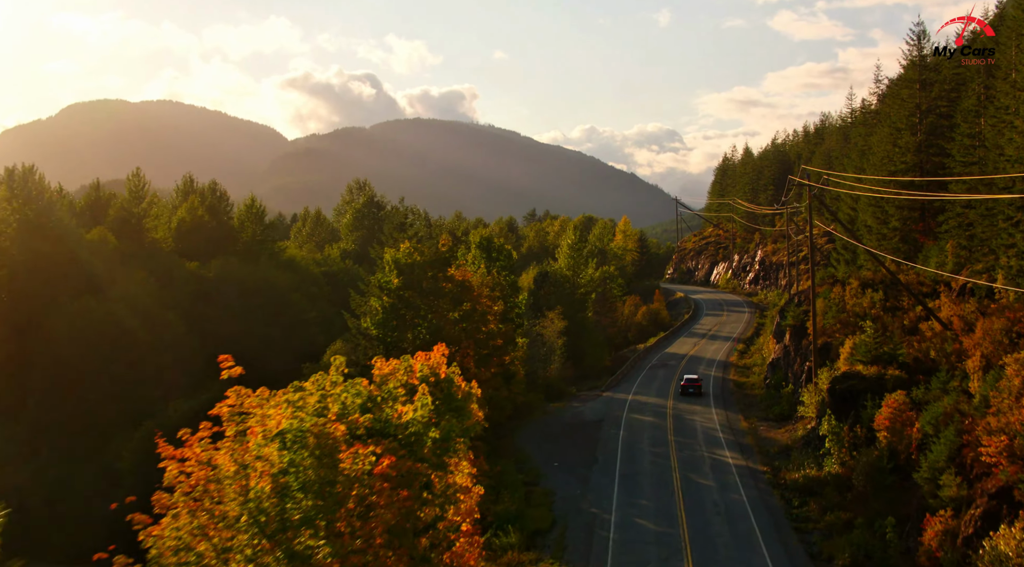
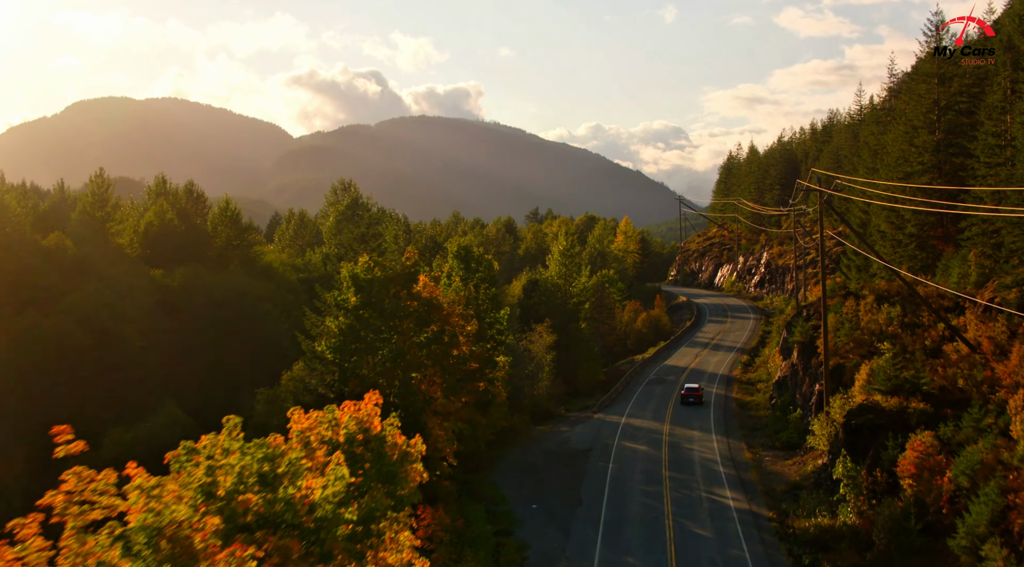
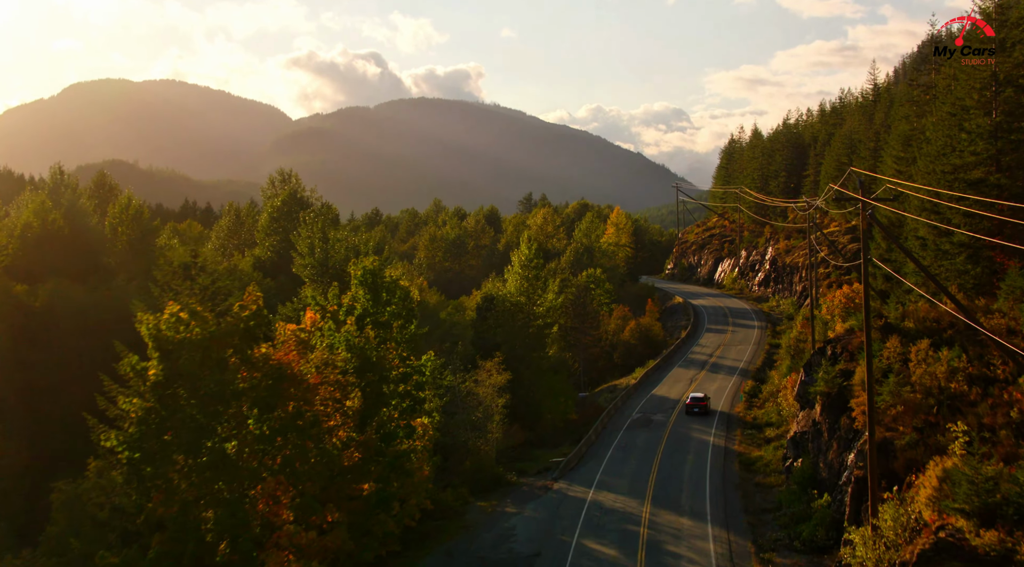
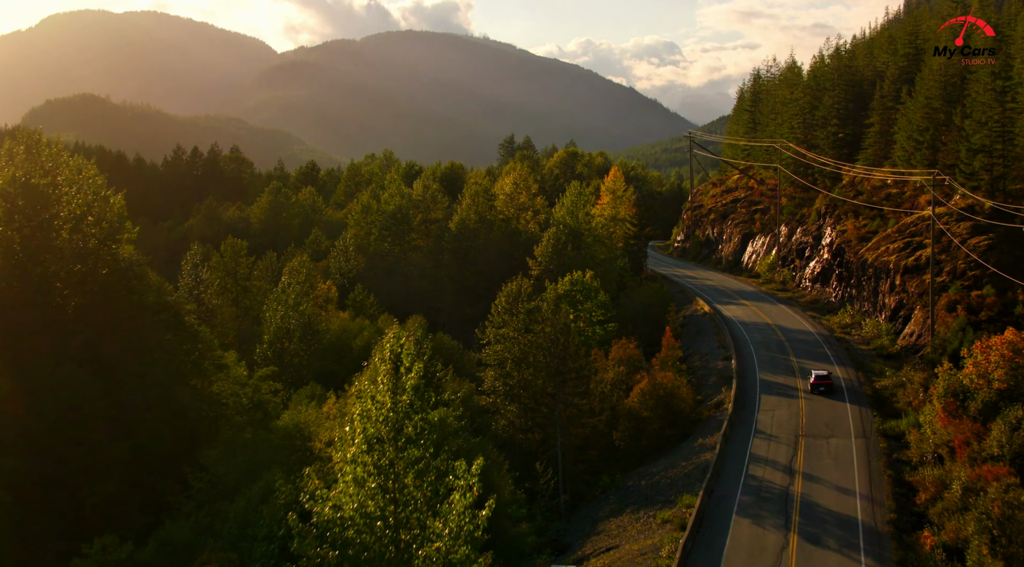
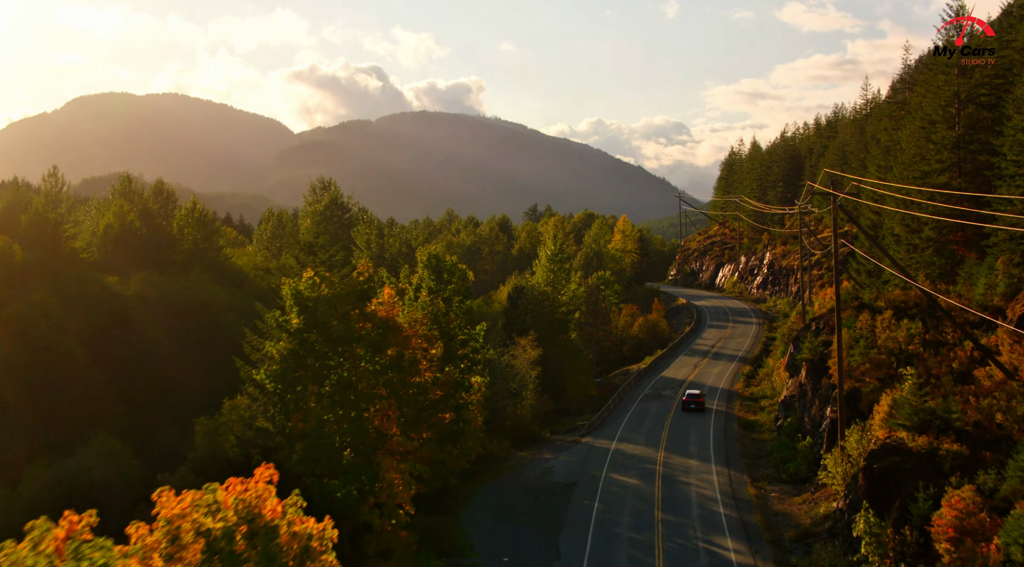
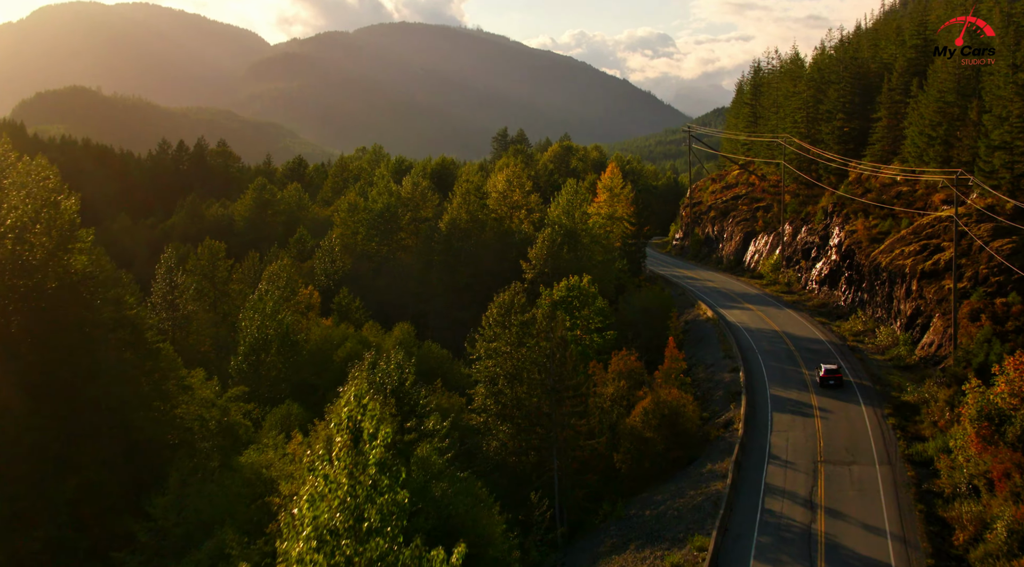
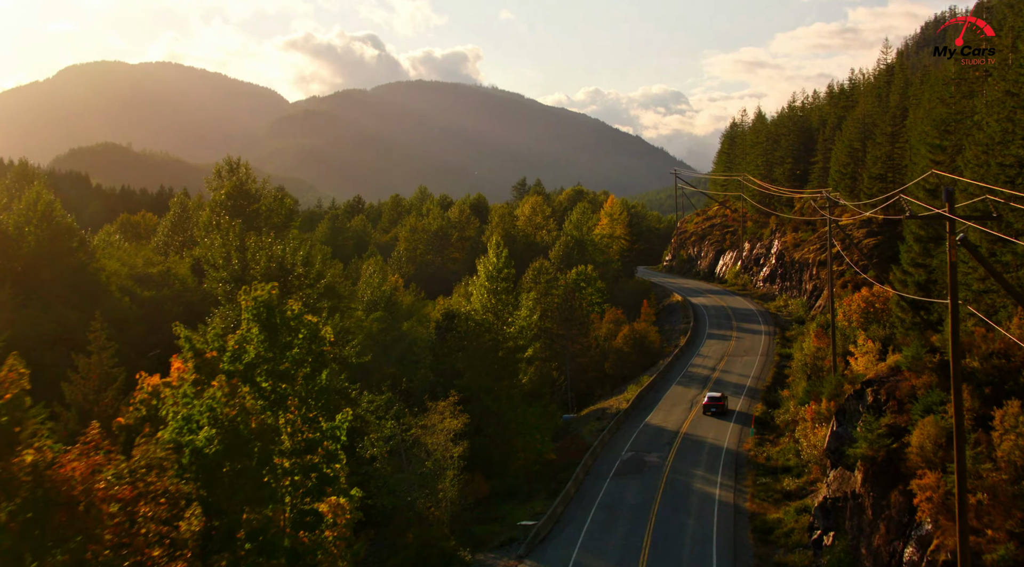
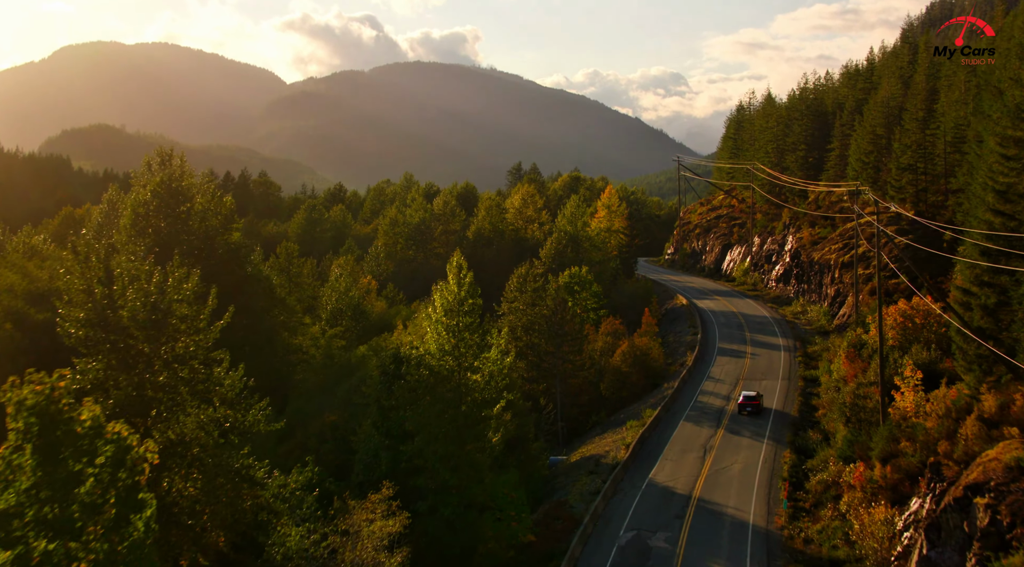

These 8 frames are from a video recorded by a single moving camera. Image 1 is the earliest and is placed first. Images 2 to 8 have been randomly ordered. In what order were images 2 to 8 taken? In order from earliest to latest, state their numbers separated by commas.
2, 5, 3, 7, 8, 4, 6
